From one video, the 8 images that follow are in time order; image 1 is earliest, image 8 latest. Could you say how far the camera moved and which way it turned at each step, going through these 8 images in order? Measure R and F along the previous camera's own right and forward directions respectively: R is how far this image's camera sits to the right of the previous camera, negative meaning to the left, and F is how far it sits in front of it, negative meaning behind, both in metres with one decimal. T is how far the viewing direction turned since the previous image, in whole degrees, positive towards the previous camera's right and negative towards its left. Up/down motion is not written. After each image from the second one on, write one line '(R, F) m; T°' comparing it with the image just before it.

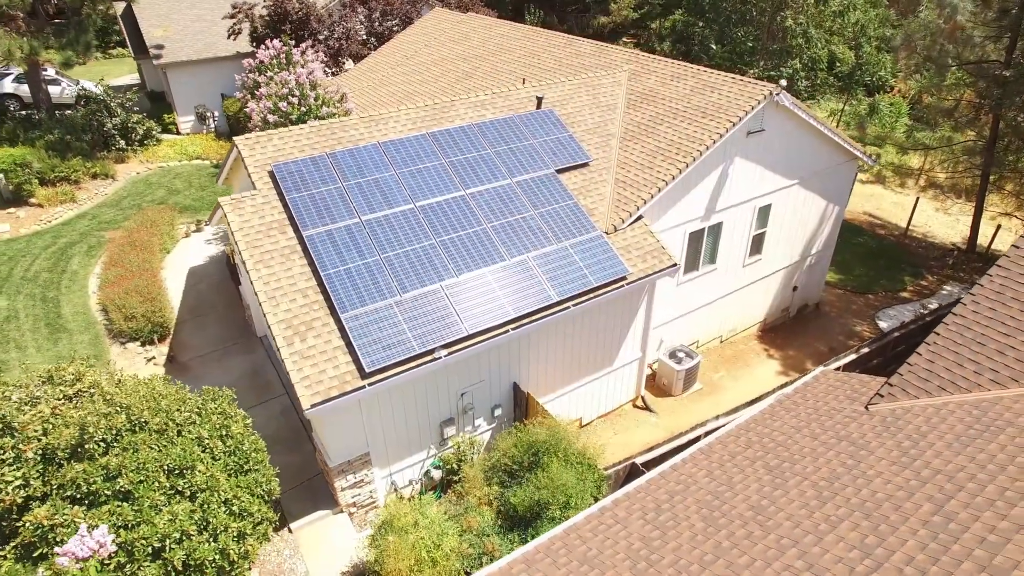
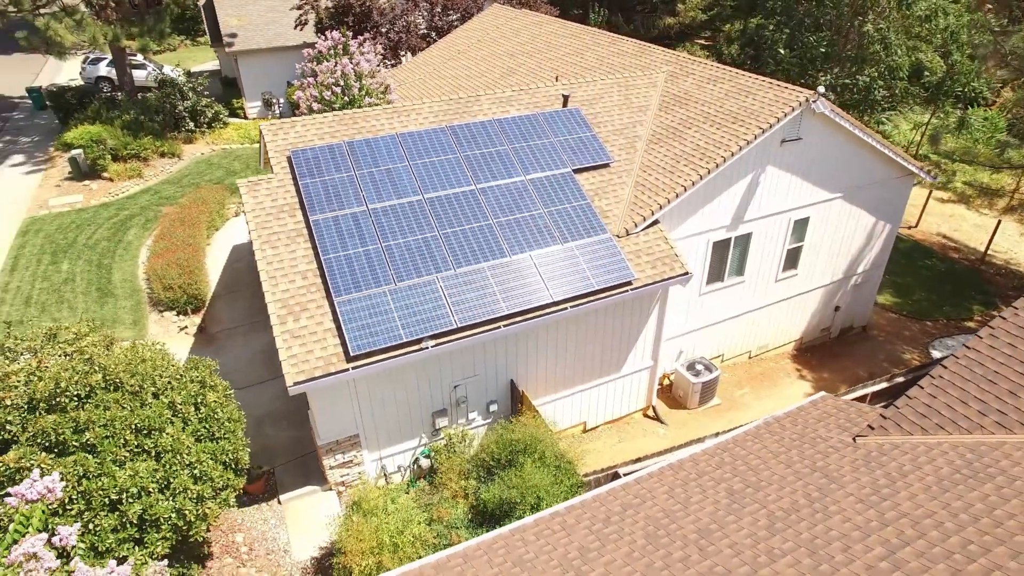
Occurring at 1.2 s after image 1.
(+1.3, +0.1) m; -7°
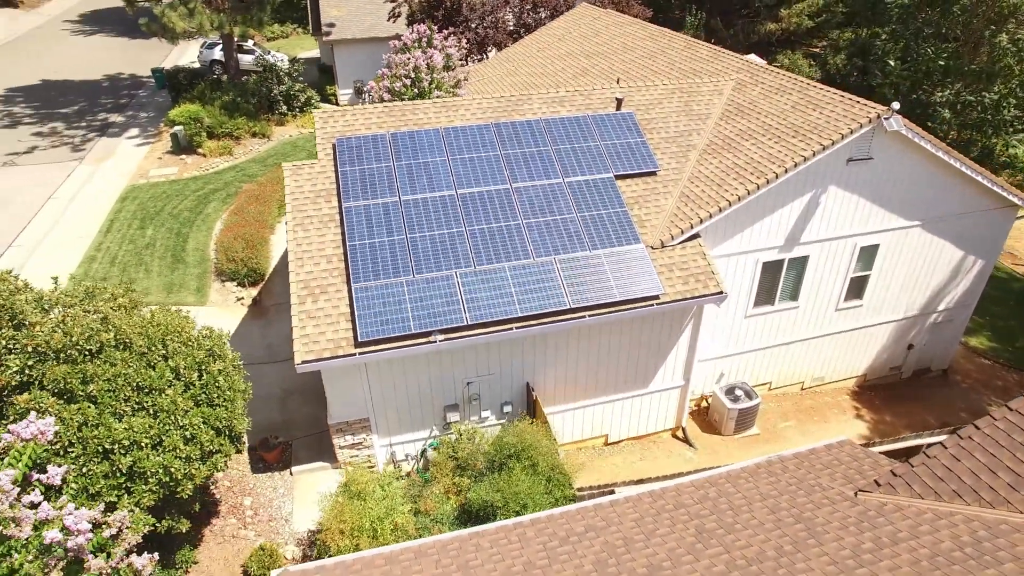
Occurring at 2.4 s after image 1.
(+1.3, +0.2) m; -9°
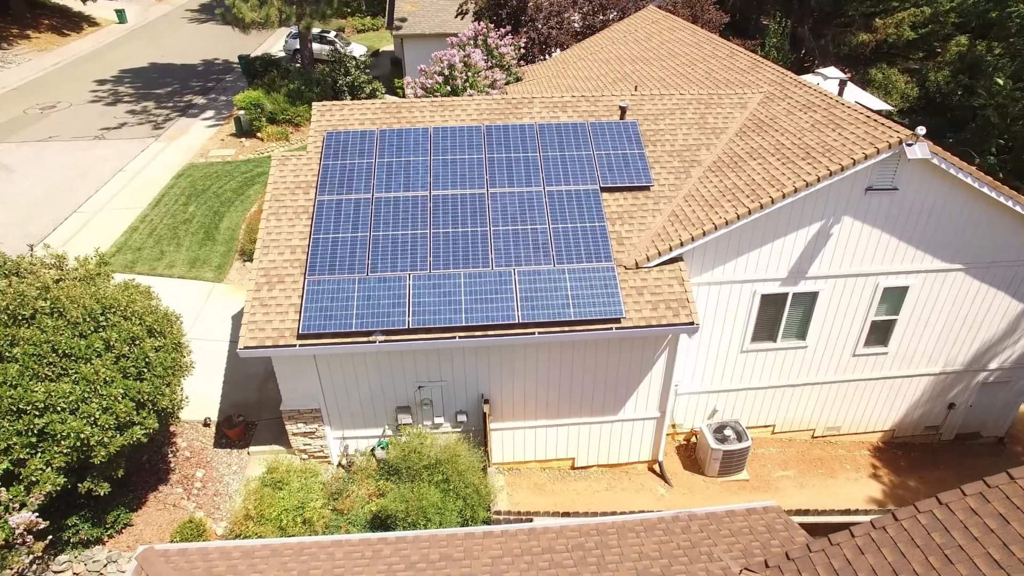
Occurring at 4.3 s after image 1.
(+2.5, +0.6) m; -9°
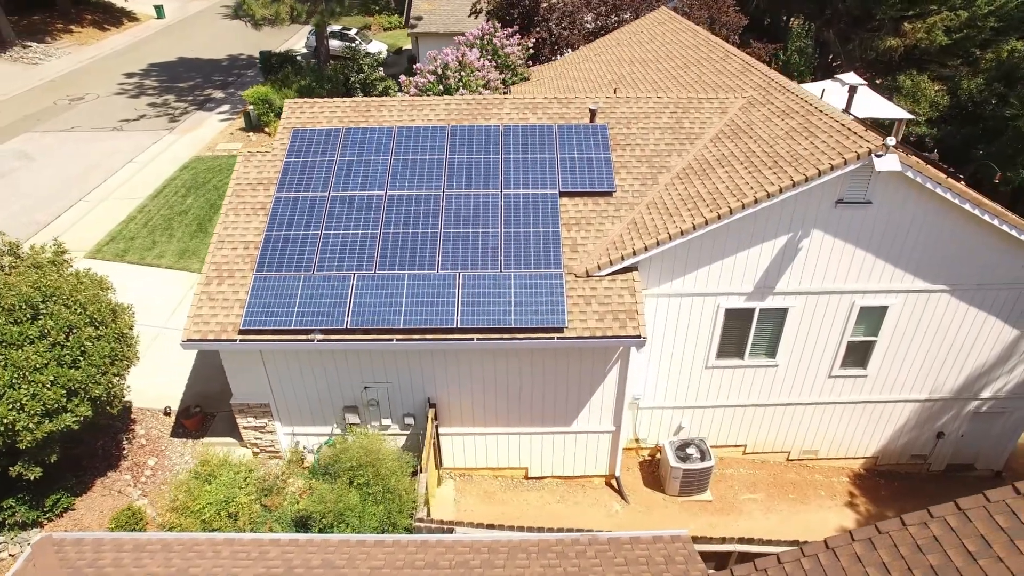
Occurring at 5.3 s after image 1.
(+1.6, +0.3) m; -4°
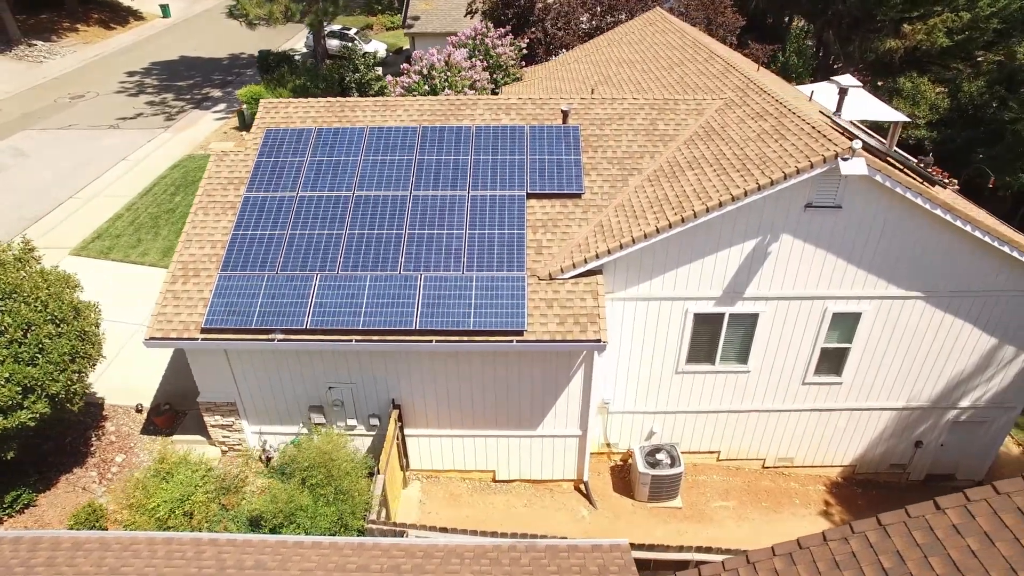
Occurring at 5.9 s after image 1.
(+0.9, +0.1) m; -1°
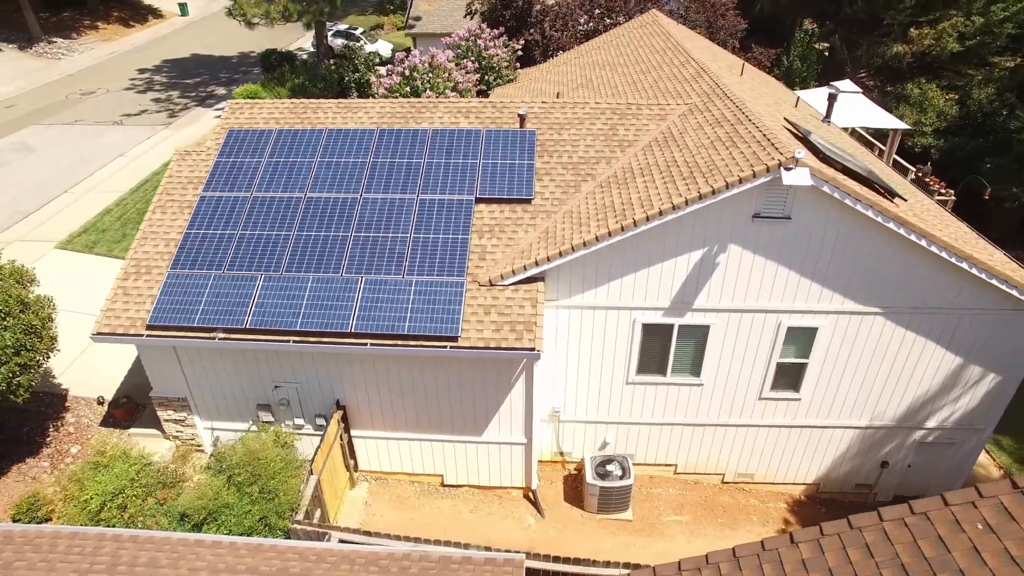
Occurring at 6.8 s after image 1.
(+1.5, +0.1) m; -2°
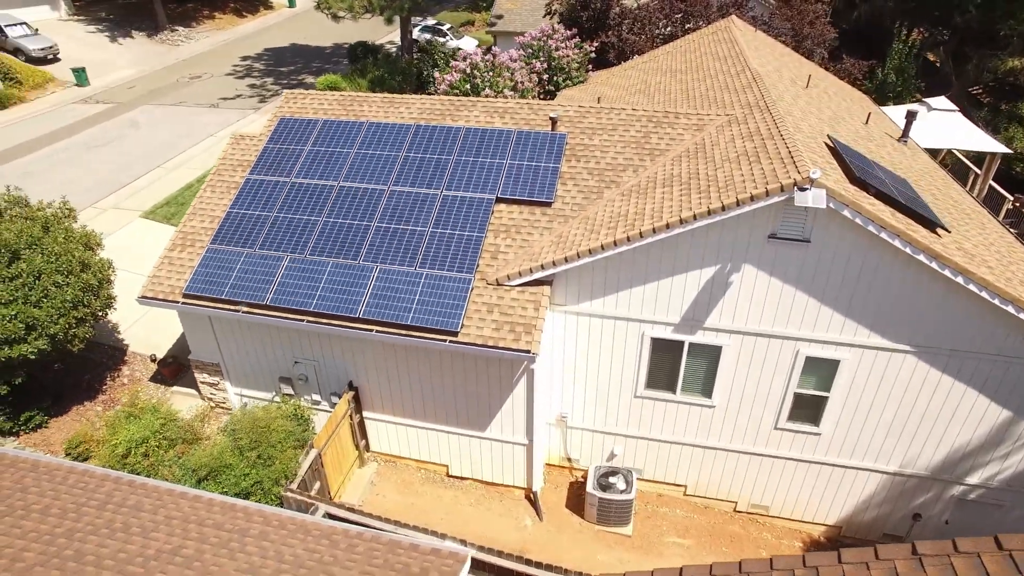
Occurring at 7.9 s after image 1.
(+1.4, 0.0) m; -8°
